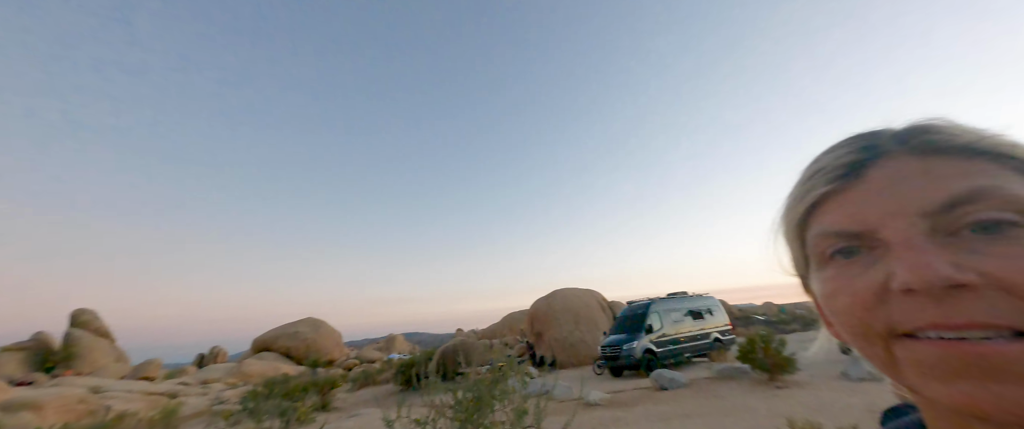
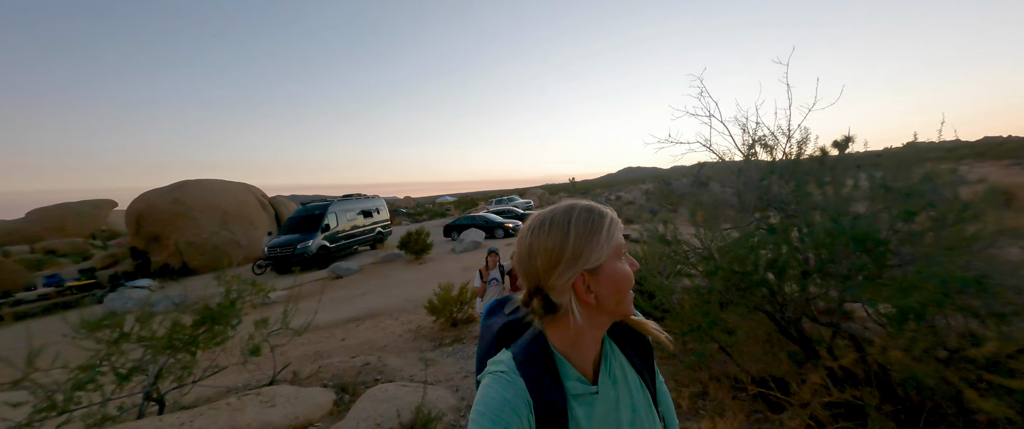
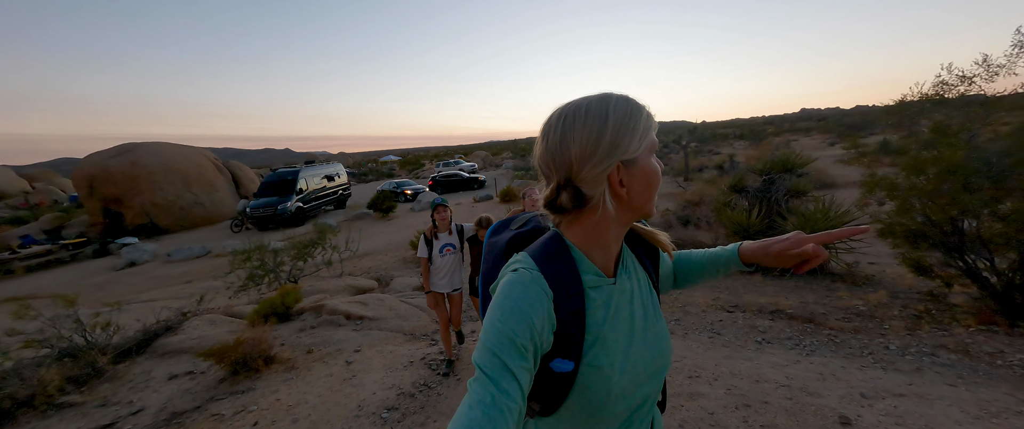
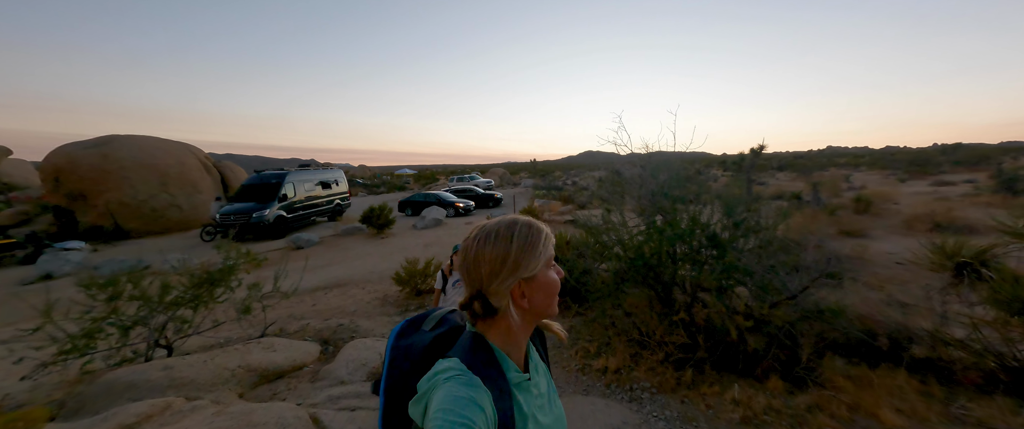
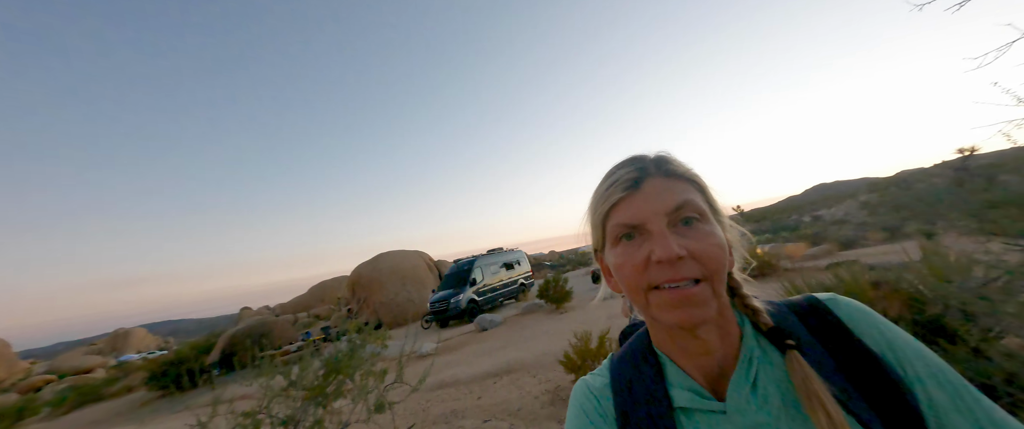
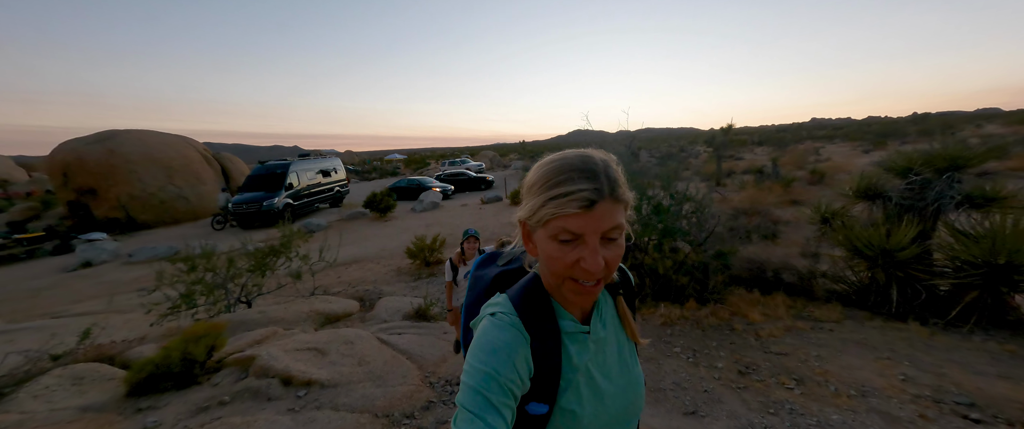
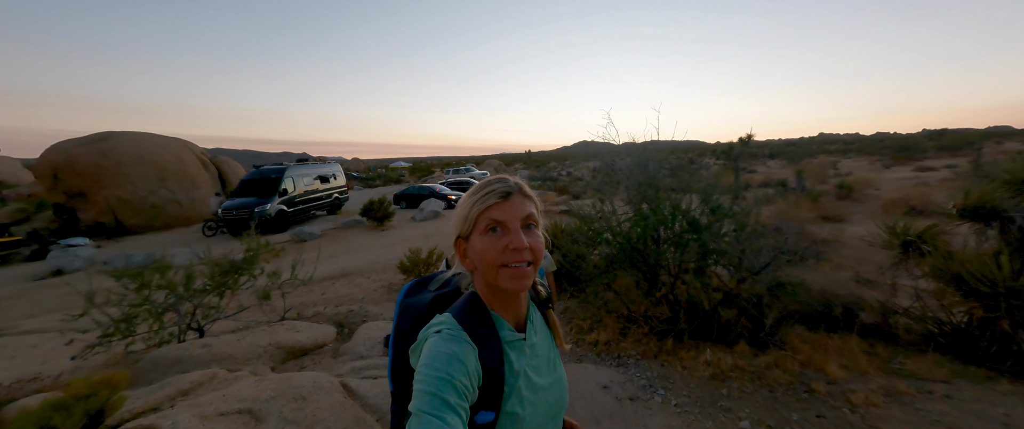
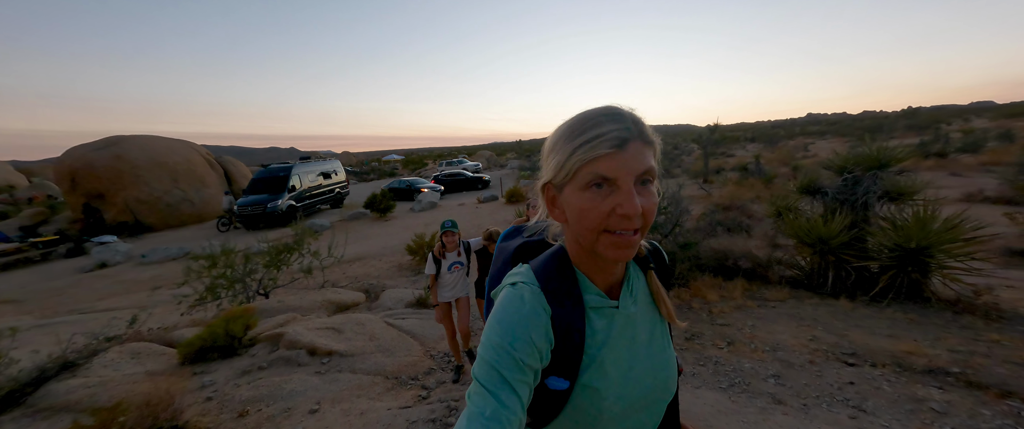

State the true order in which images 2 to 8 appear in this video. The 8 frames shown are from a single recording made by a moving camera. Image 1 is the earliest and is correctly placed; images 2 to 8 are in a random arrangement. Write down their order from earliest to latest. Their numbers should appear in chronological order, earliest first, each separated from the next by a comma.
5, 2, 4, 7, 6, 8, 3
